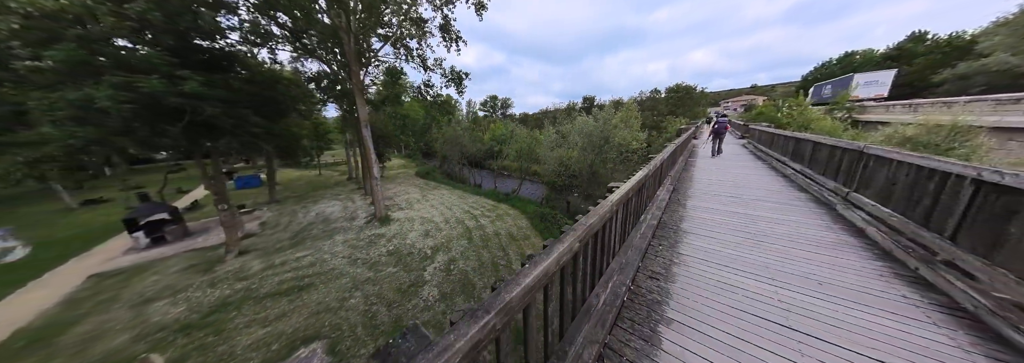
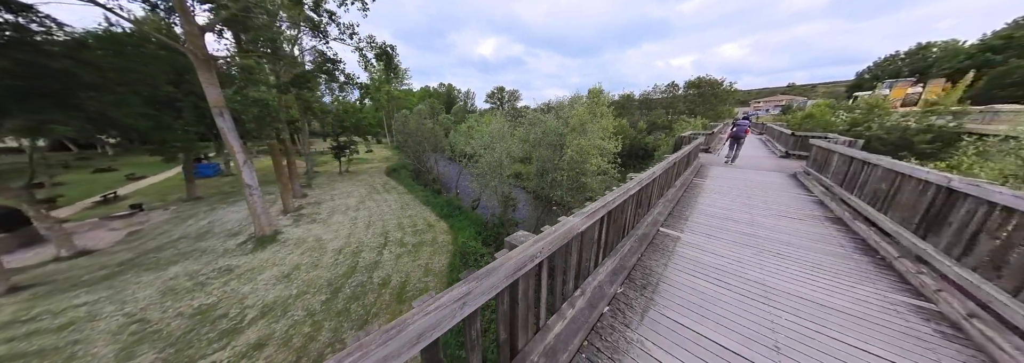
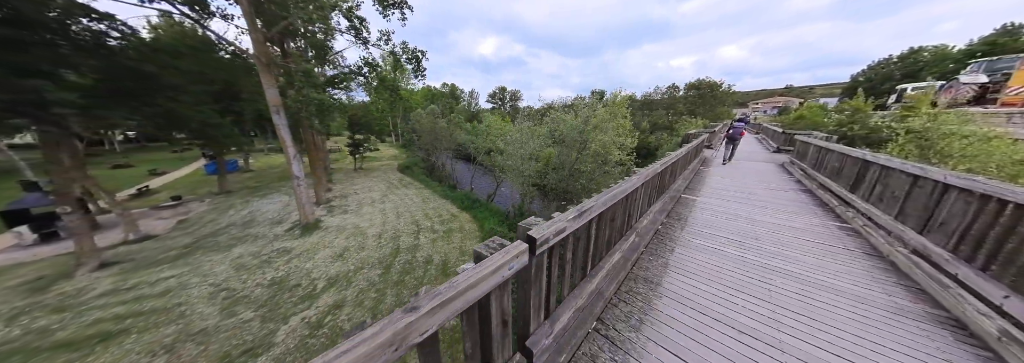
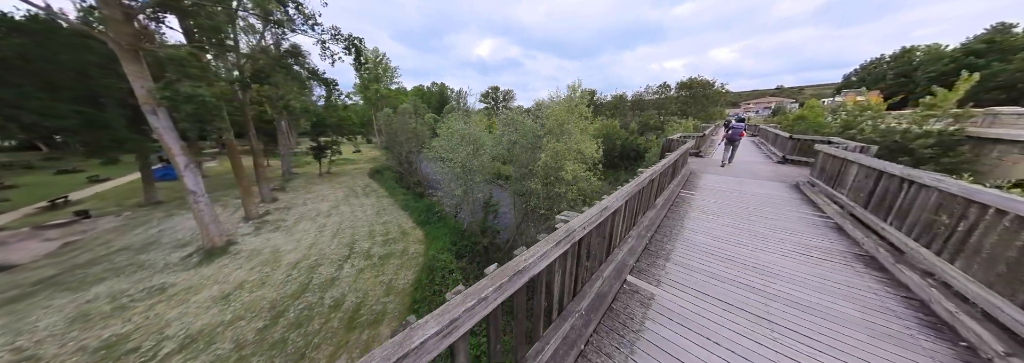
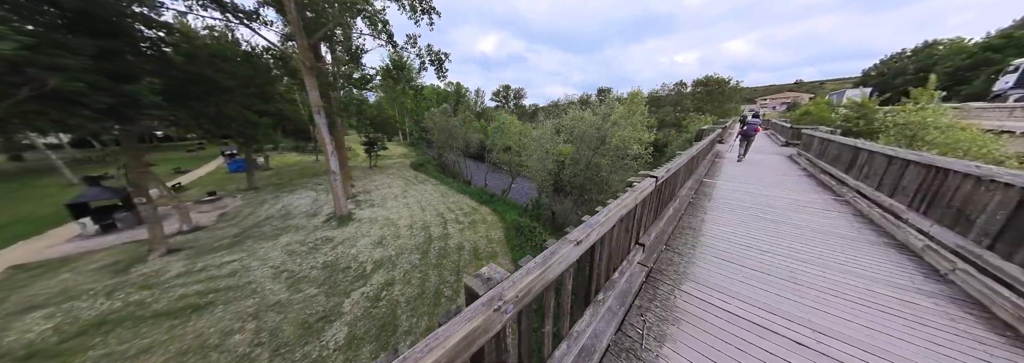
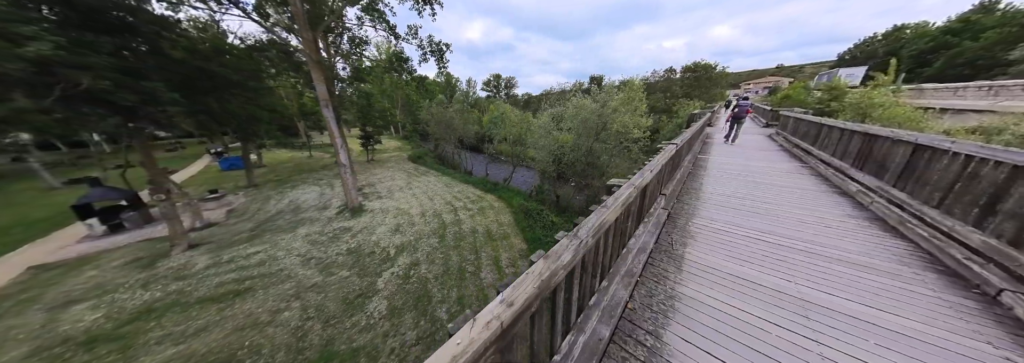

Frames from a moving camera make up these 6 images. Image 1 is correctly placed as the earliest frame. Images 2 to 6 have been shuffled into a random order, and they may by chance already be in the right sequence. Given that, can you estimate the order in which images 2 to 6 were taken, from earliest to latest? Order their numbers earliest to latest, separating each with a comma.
6, 5, 3, 2, 4
